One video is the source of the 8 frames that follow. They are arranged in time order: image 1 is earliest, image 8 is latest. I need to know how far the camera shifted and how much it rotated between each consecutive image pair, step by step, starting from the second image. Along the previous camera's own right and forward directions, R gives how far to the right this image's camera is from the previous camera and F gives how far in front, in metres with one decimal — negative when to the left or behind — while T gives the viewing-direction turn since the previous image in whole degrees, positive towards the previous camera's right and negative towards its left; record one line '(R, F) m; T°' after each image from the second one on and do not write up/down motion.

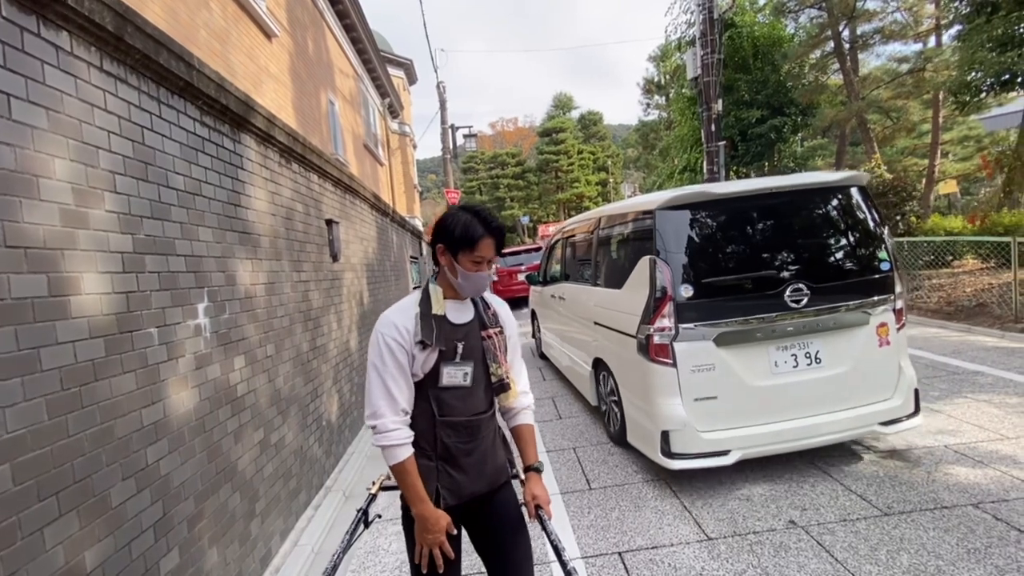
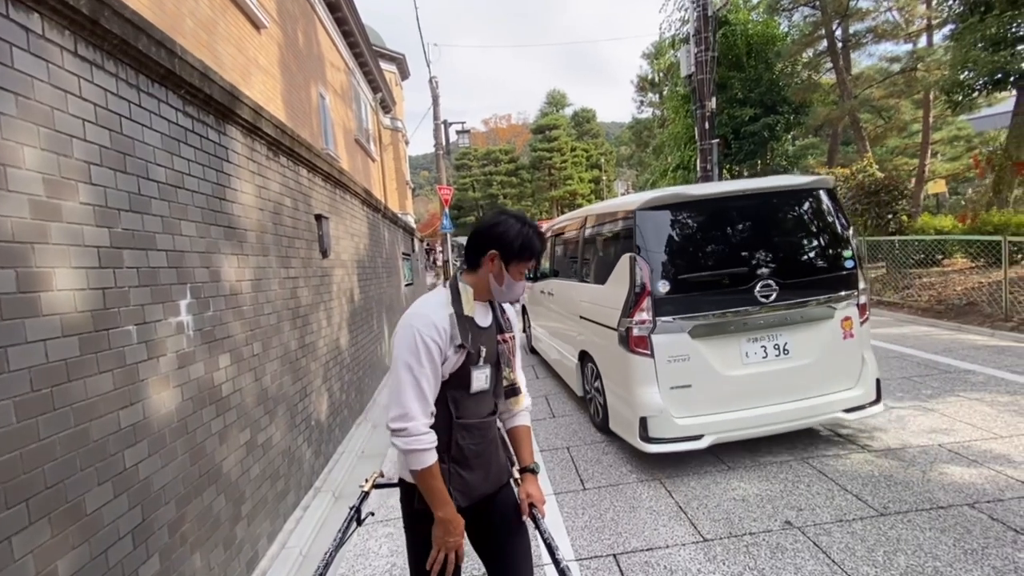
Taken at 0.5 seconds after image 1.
(0.0, +0.1) m; +1°
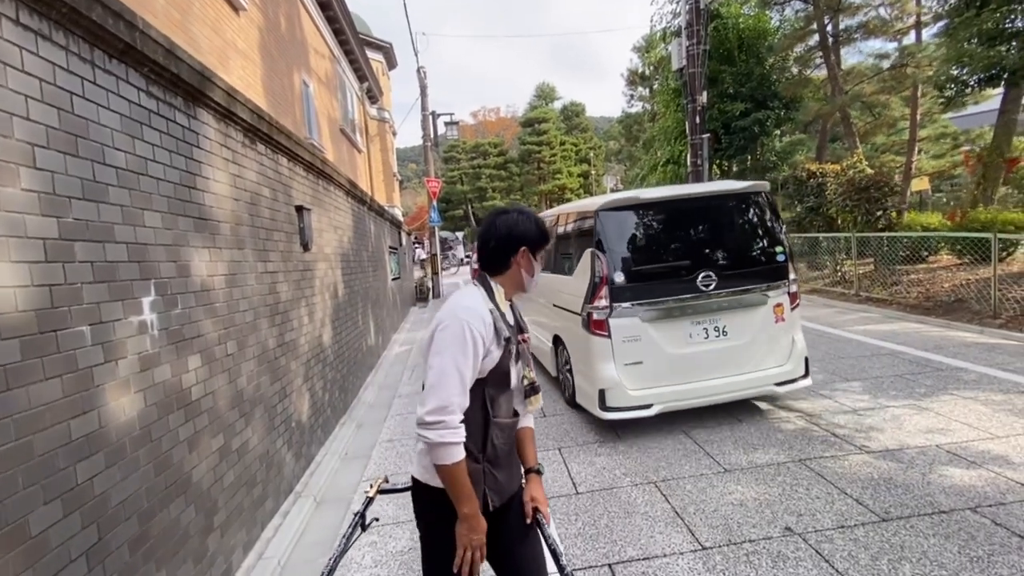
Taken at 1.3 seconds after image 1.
(0.0, +0.1) m; +1°
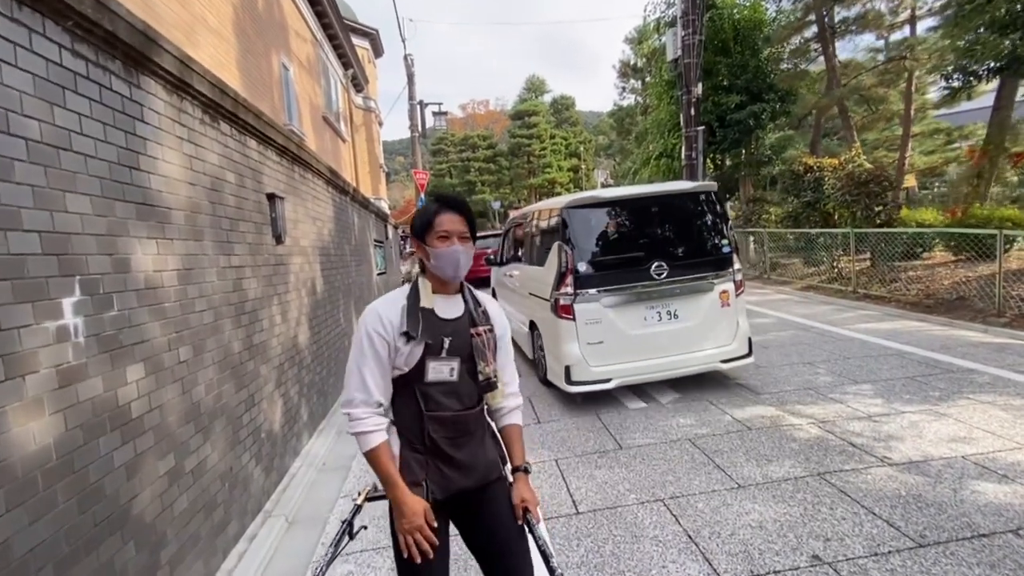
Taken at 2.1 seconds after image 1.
(0.0, +0.3) m; +1°
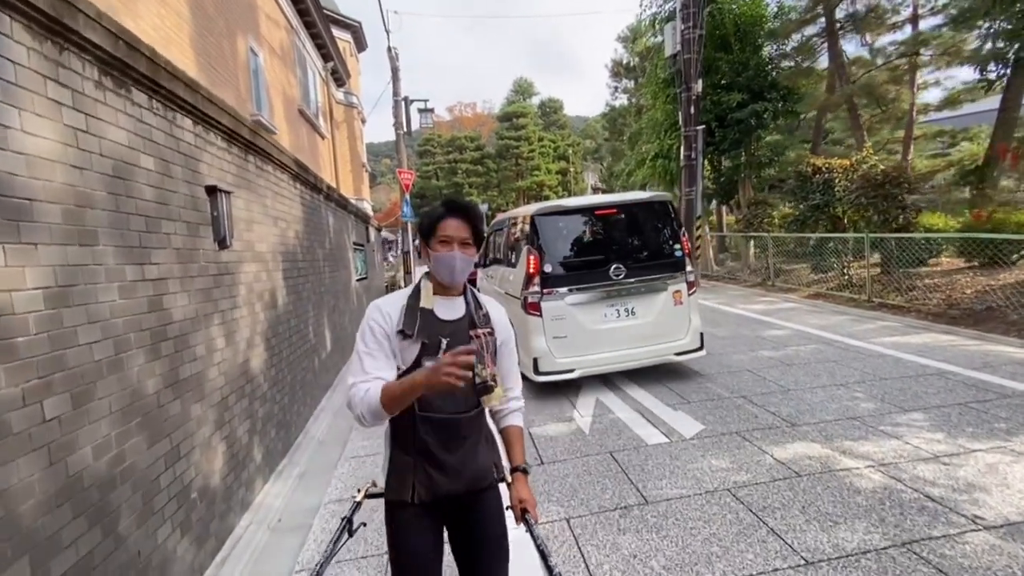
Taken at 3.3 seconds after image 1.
(-0.1, +0.7) m; +2°
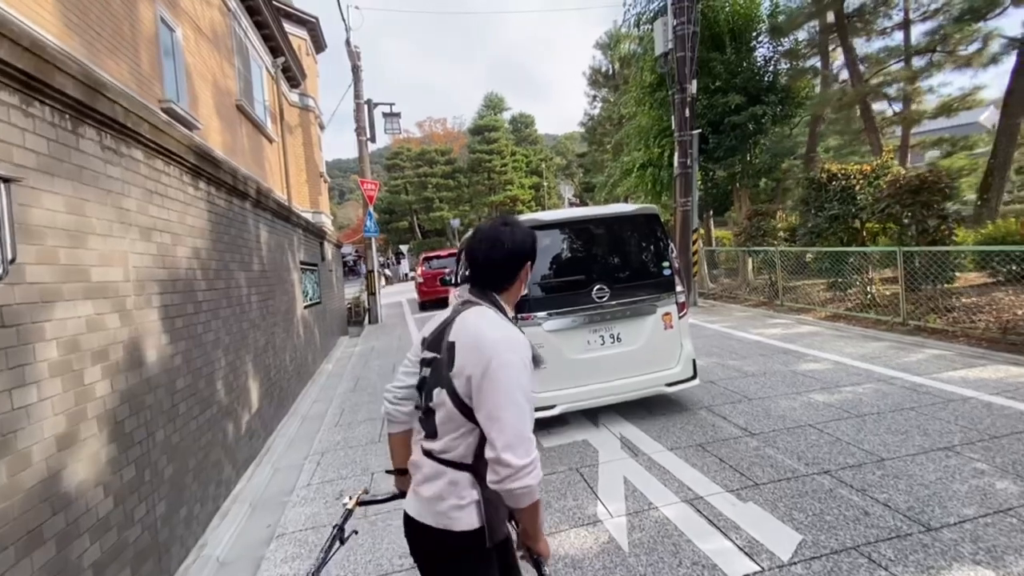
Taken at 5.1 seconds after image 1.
(-0.1, +1.3) m; +3°
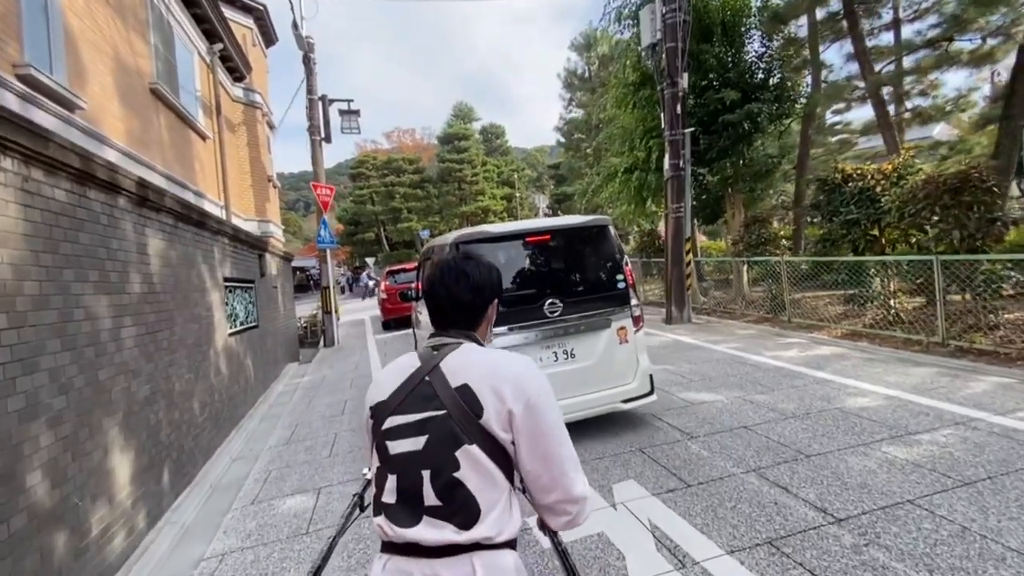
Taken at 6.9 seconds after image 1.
(-0.1, +1.2) m; +3°
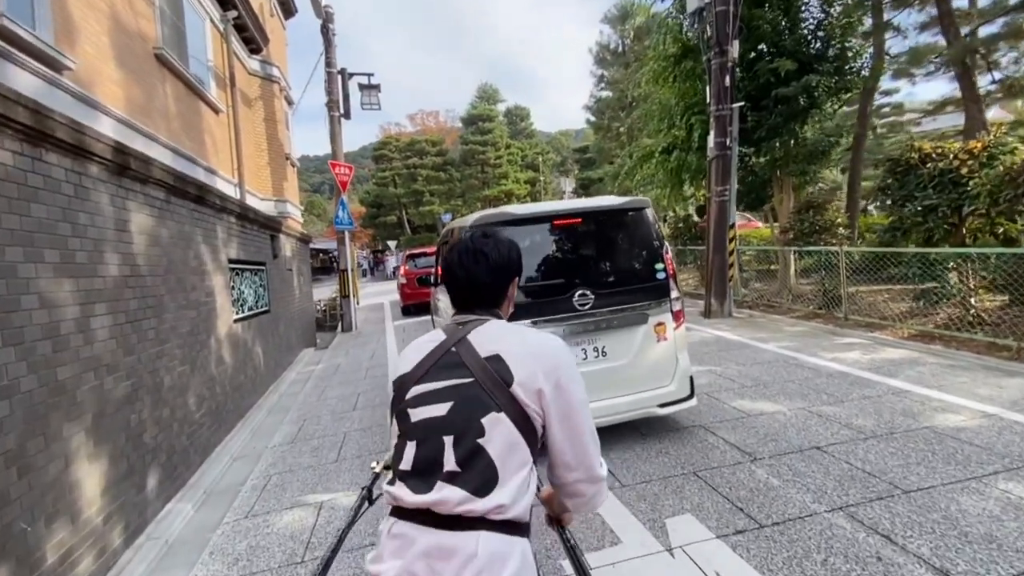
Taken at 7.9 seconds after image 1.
(-0.1, +0.6) m; -2°
